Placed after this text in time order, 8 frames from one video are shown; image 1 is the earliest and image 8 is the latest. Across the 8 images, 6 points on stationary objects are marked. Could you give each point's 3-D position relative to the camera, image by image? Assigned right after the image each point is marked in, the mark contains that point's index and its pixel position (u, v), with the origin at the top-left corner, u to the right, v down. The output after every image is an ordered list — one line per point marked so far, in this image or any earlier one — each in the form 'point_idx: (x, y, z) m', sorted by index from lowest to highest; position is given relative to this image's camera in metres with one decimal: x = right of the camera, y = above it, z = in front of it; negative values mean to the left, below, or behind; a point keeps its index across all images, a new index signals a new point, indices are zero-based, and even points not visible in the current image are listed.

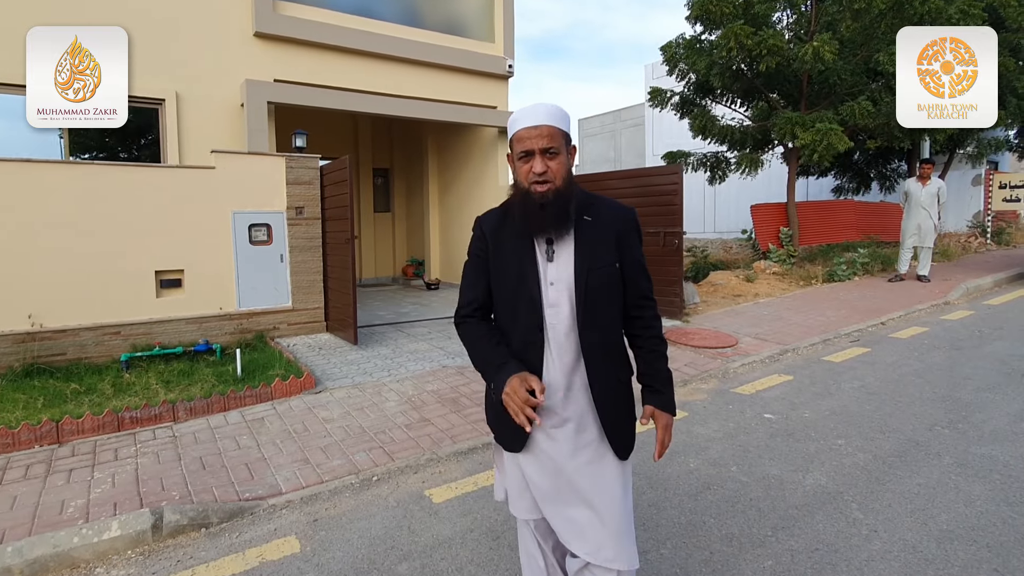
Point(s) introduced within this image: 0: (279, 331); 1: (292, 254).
0: (-2.9, -0.5, +7.1) m
1: (-2.7, +0.4, +7.2) m
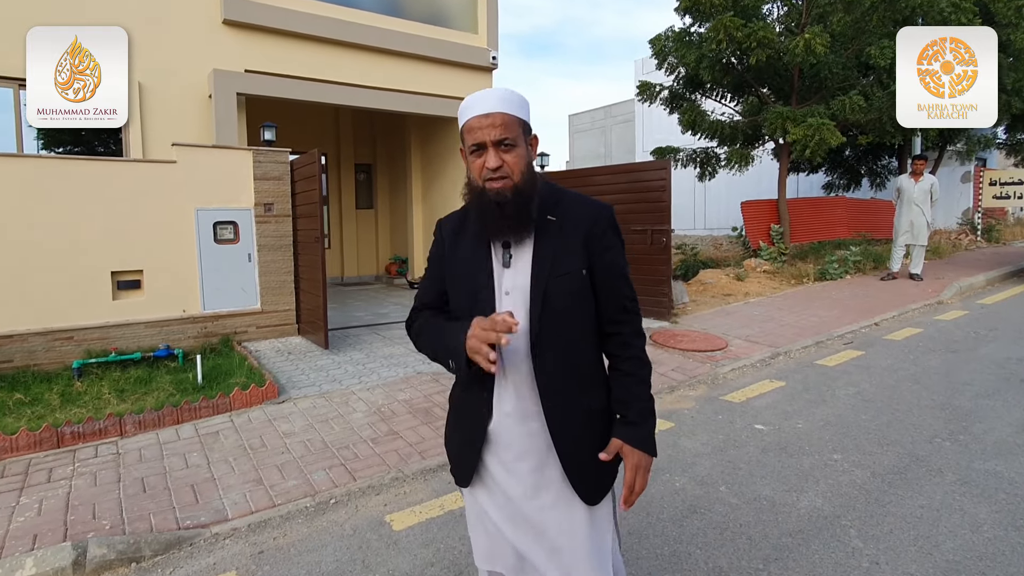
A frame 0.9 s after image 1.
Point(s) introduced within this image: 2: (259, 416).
0: (-3.1, -0.5, +6.8) m
1: (-3.0, +0.4, +6.8) m
2: (-2.0, -1.0, +4.7) m
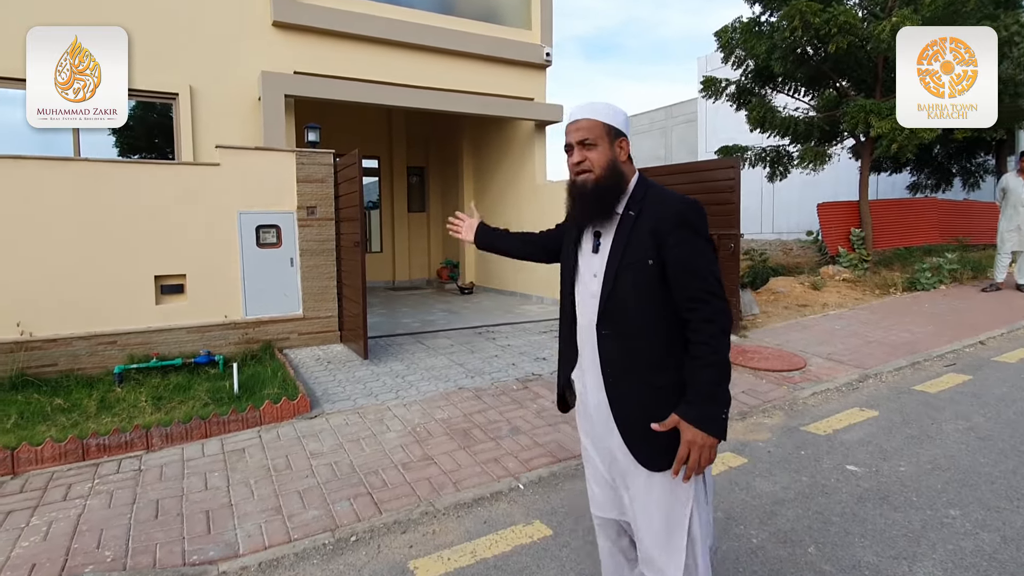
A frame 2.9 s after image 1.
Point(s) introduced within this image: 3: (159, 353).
0: (-2.5, -0.6, +6.6) m
1: (-2.4, +0.3, +6.6) m
2: (-1.7, -1.1, +4.4) m
3: (-3.6, -0.7, +5.9) m
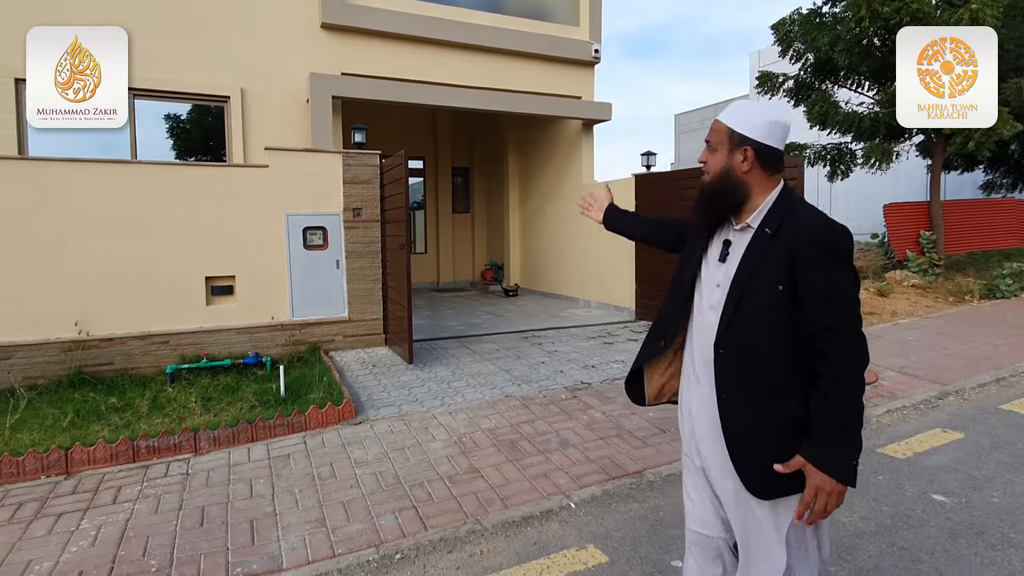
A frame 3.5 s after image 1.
0: (-2.0, -0.6, +6.6) m
1: (-1.8, +0.3, +6.6) m
2: (-1.3, -1.1, +4.3) m
3: (-3.1, -0.7, +6.0) m
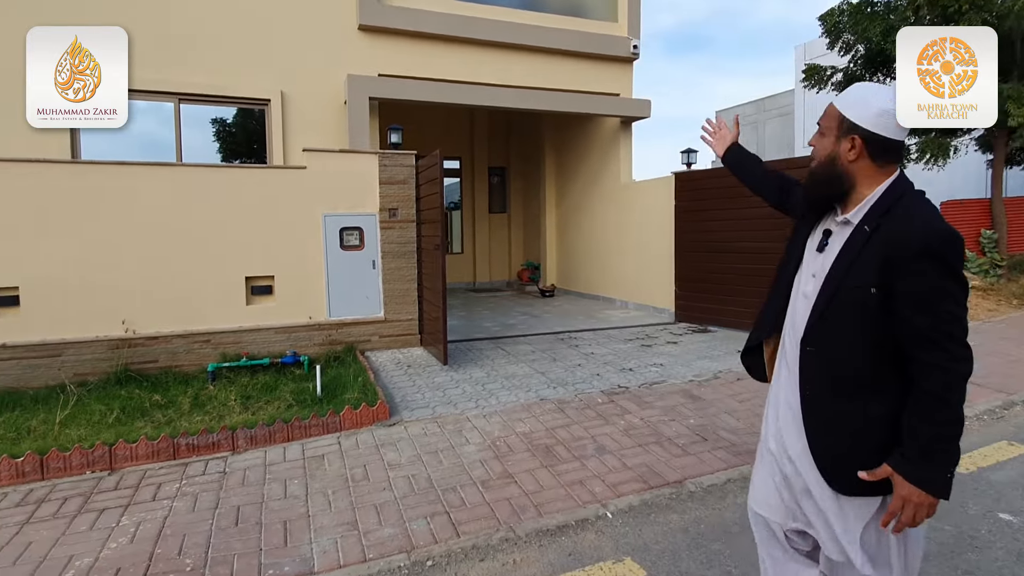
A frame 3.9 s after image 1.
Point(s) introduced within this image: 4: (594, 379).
0: (-1.6, -0.6, +6.6) m
1: (-1.4, +0.3, +6.6) m
2: (-1.1, -1.1, +4.3) m
3: (-2.8, -0.7, +6.1) m
4: (+0.8, -0.9, +5.5) m
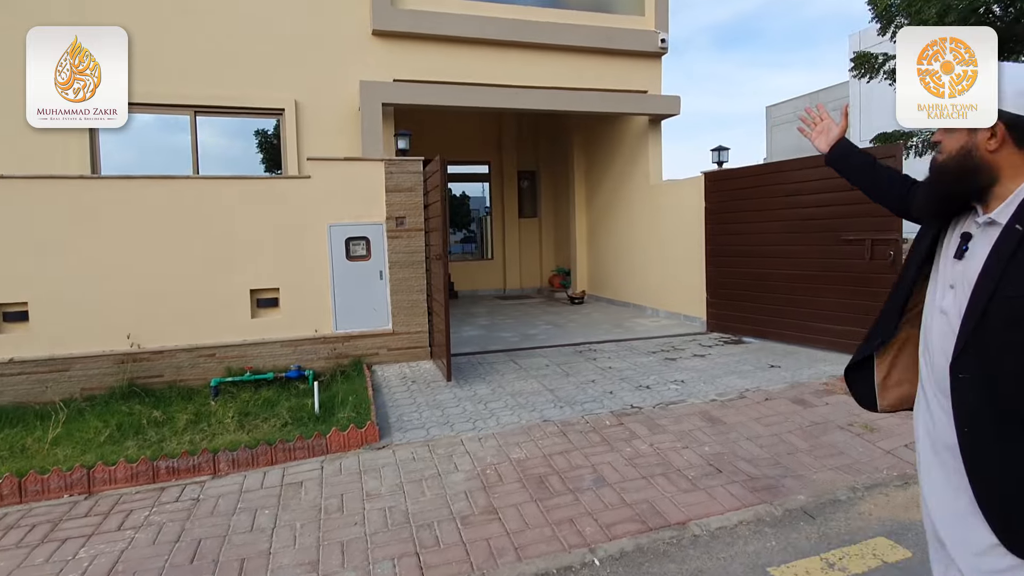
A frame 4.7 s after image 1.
0: (-1.5, -0.7, +6.4) m
1: (-1.3, +0.2, +6.3) m
2: (-1.1, -1.2, +4.0) m
3: (-2.6, -0.8, +5.9) m
4: (+0.8, -1.0, +5.1) m
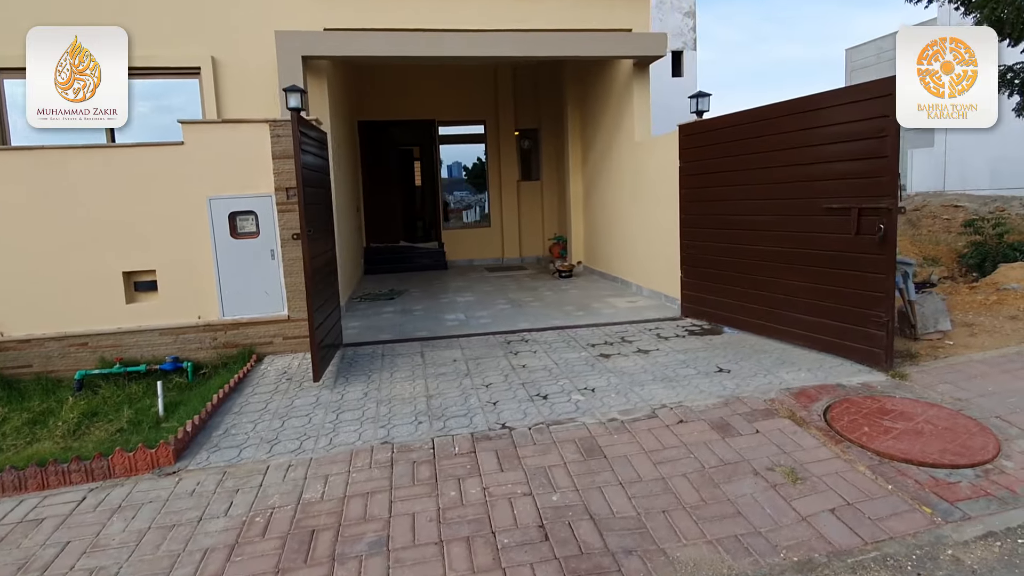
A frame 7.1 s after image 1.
0: (-2.3, -0.6, +5.6) m
1: (-2.2, +0.4, +5.5) m
2: (-2.2, -1.2, +3.3) m
3: (-3.5, -0.6, +5.4) m
4: (-0.2, -0.9, +4.1) m
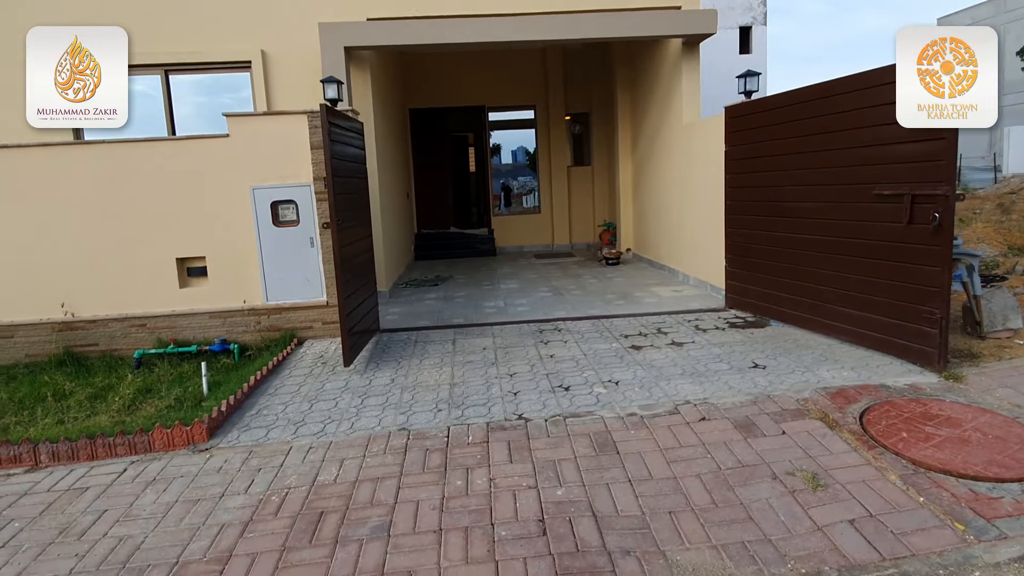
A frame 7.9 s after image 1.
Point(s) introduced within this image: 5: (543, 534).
0: (-2.0, -0.4, +5.8) m
1: (-1.8, +0.5, +5.7) m
2: (-2.2, -1.1, +3.5) m
3: (-3.2, -0.5, +5.7) m
4: (-0.1, -0.8, +4.1) m
5: (+0.2, -1.1, +2.7) m
